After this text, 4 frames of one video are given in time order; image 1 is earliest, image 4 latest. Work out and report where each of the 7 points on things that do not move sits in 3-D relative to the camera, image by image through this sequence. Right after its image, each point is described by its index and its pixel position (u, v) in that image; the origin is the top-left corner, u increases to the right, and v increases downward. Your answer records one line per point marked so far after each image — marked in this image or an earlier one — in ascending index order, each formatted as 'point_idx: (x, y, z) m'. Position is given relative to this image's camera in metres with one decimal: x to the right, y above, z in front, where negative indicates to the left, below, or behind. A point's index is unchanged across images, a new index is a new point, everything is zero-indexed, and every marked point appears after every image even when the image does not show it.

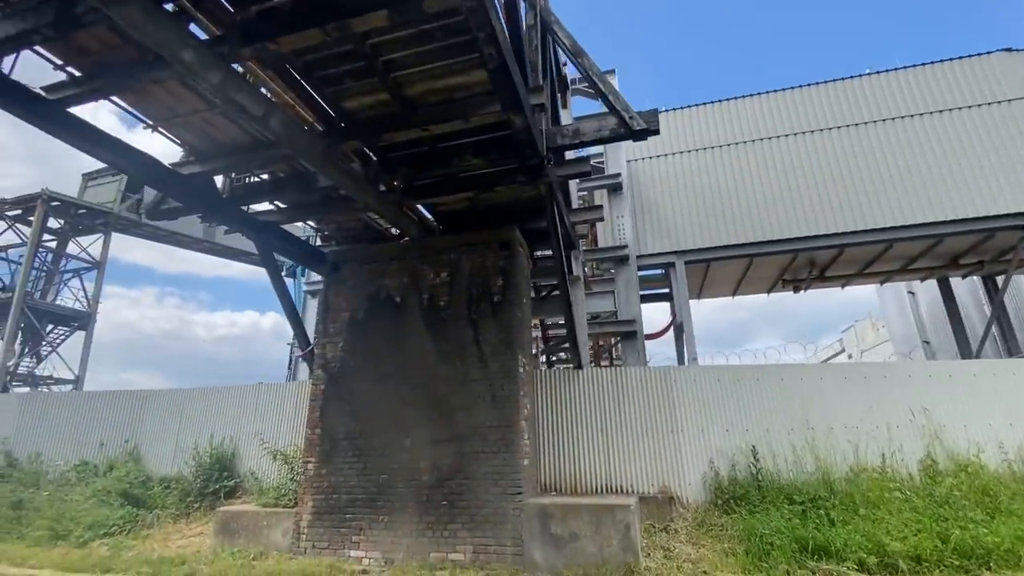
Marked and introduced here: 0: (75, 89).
0: (-3.8, +1.7, +4.2) m
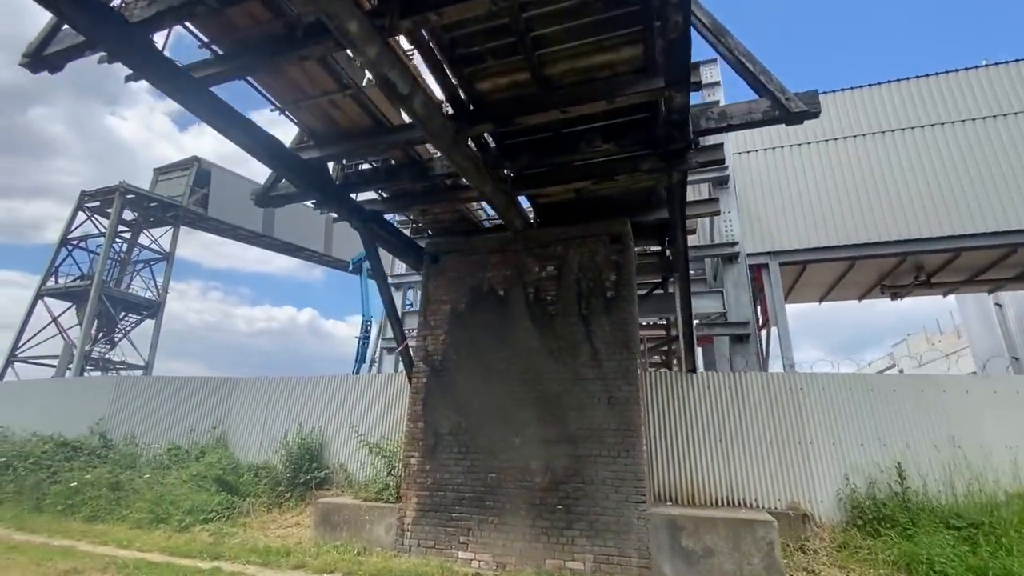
0: (-2.5, +1.9, +4.1) m
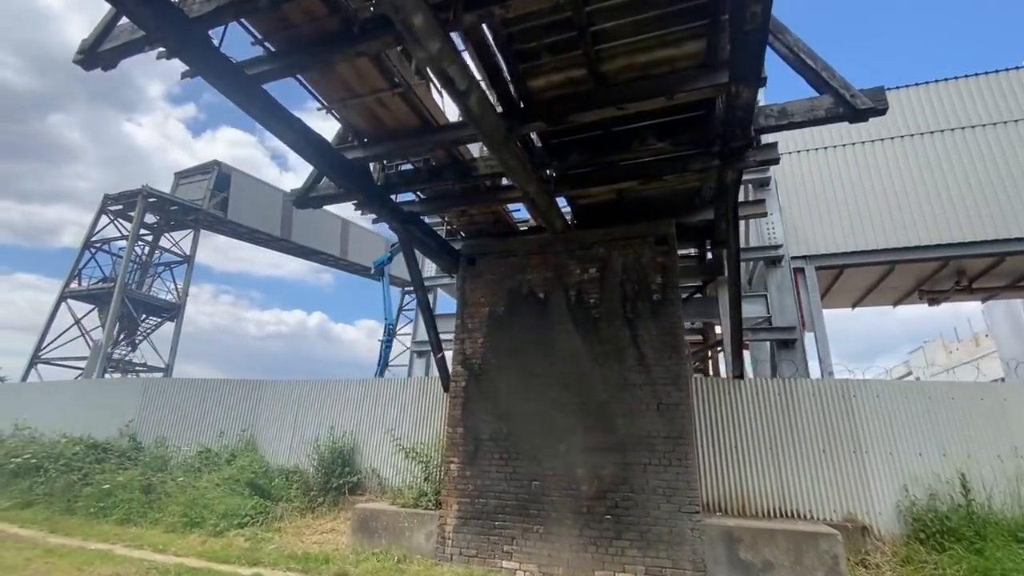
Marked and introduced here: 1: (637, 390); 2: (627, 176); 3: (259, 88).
0: (-2.0, +1.9, +4.1) m
1: (+1.4, -1.1, +5.3) m
2: (+1.3, +1.2, +5.4) m
3: (-2.2, +1.7, +4.1) m
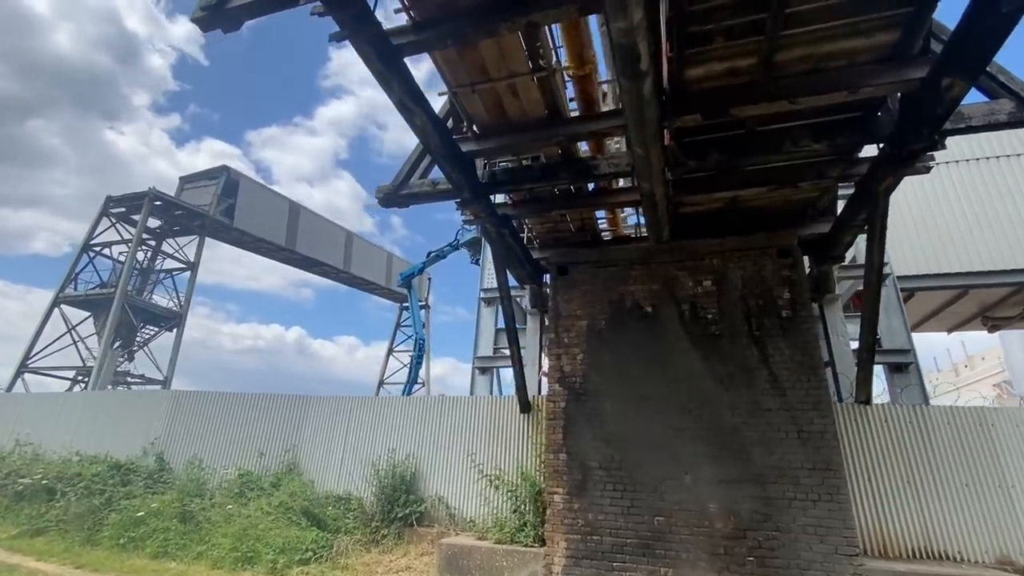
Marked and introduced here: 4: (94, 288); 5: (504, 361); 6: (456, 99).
0: (-0.7, +1.9, +3.6) m
1: (+2.6, -1.3, +4.8) m
2: (+2.5, +1.1, +5.0) m
3: (-0.8, +1.7, +3.6) m
4: (-14.4, 0.0, +16.7) m
5: (-0.1, -1.6, +10.5) m
6: (-0.5, +1.7, +4.5) m
